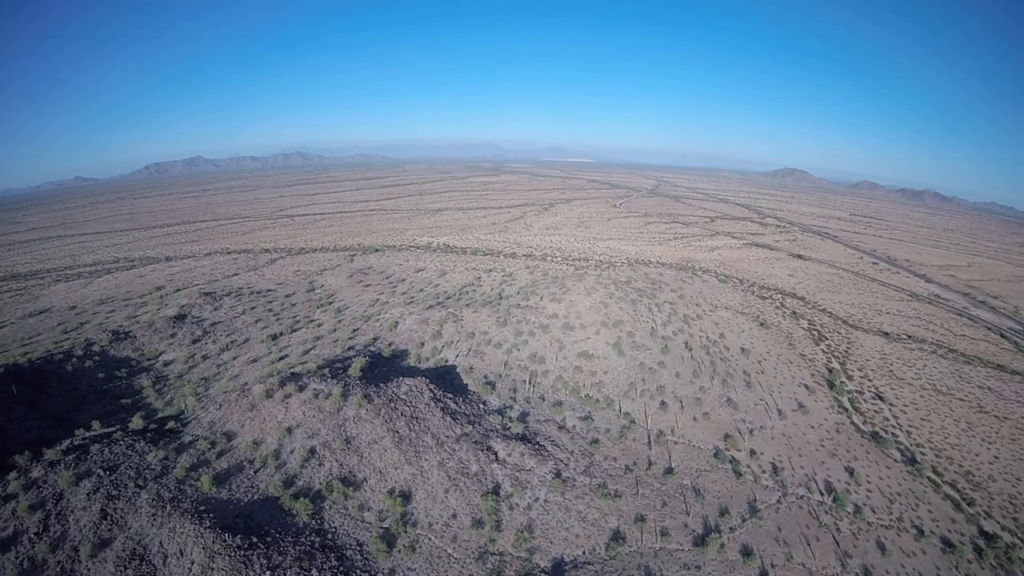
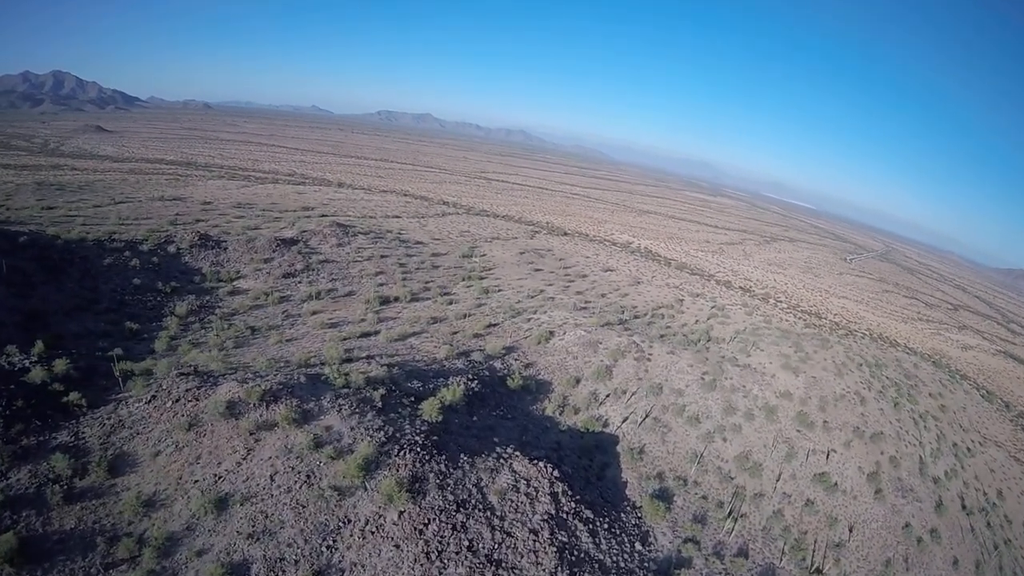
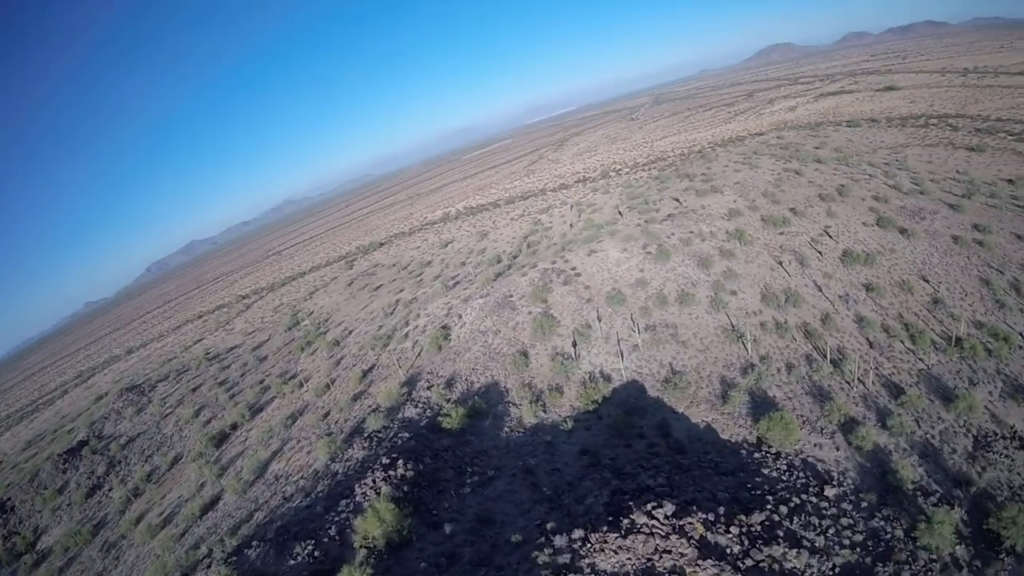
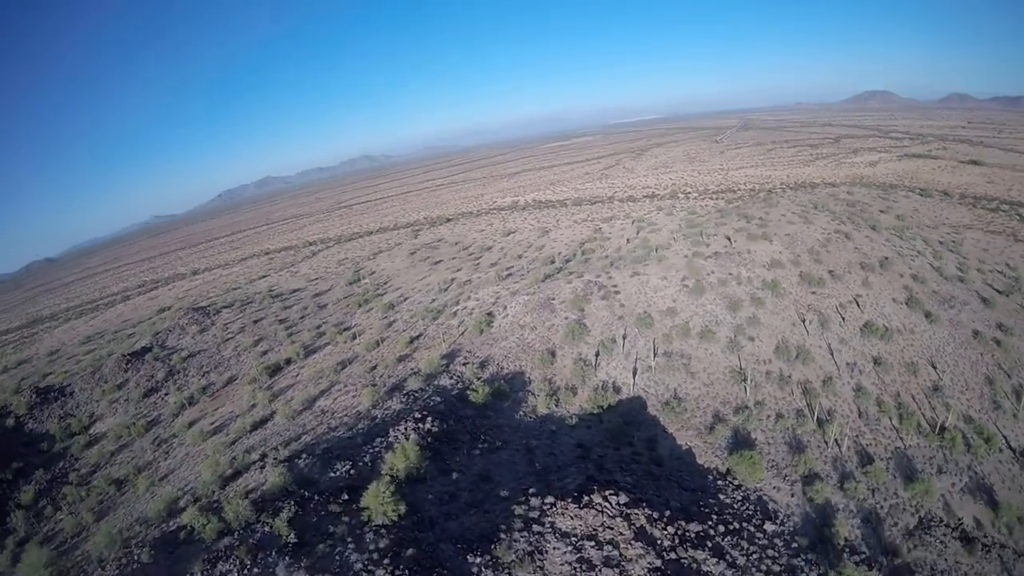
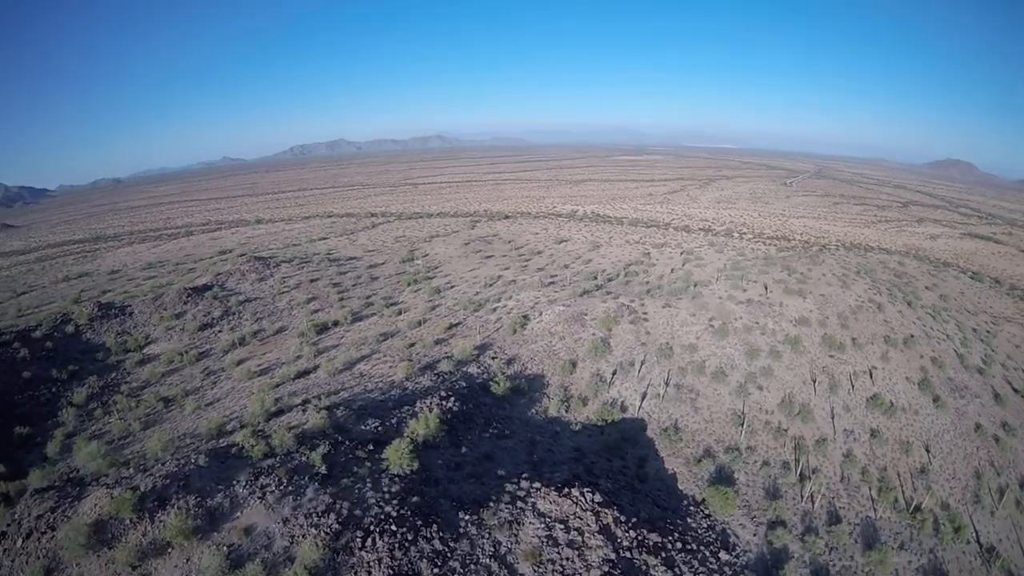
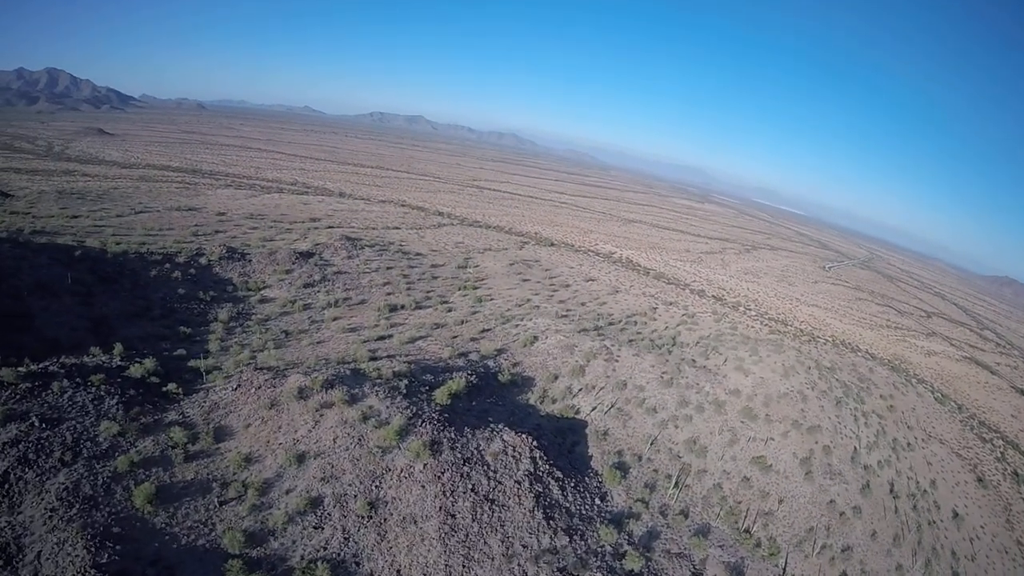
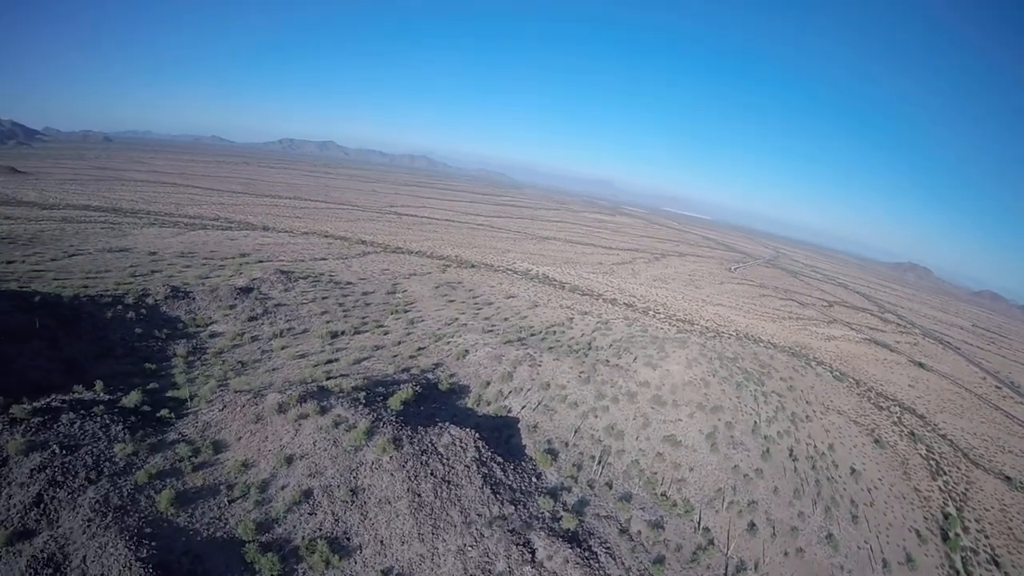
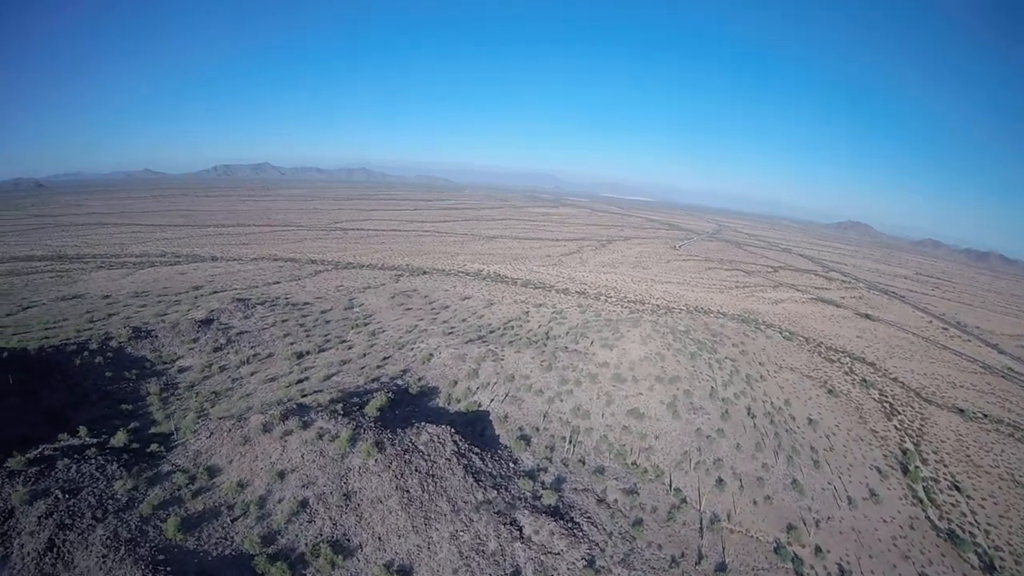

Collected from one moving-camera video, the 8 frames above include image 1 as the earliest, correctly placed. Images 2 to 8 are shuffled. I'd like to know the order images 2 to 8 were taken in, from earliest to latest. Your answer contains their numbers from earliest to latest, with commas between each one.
8, 7, 6, 2, 5, 4, 3
